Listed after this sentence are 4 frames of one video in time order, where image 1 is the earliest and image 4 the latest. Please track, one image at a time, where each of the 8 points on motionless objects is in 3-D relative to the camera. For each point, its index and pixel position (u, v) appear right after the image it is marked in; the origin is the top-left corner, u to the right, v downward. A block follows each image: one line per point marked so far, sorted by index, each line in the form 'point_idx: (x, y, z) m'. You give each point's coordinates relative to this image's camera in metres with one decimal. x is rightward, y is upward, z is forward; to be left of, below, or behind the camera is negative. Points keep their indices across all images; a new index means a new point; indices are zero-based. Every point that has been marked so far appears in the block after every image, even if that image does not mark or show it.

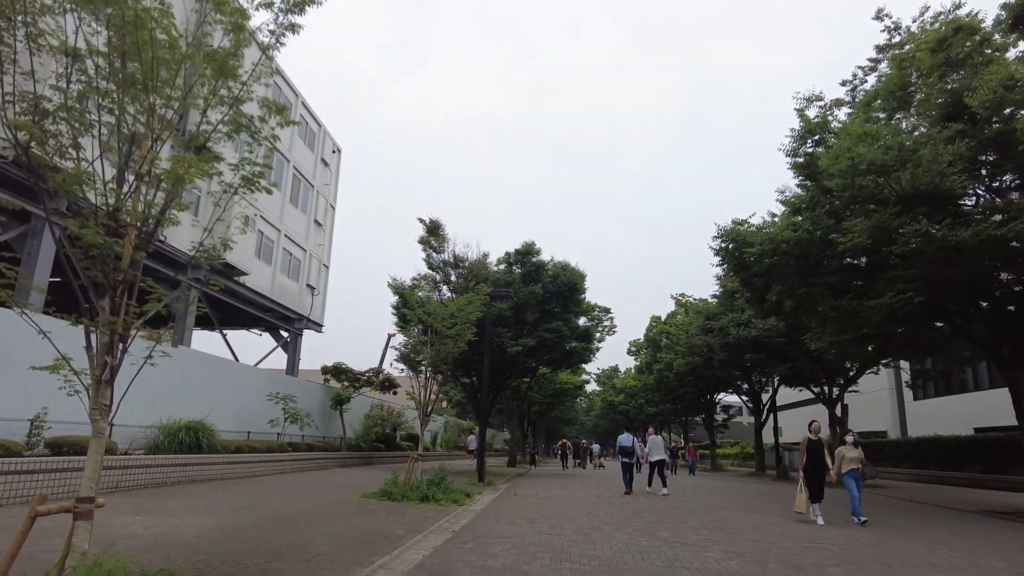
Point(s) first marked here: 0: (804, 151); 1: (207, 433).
0: (+6.5, +3.0, +15.2) m
1: (-7.1, -3.4, +16.1) m
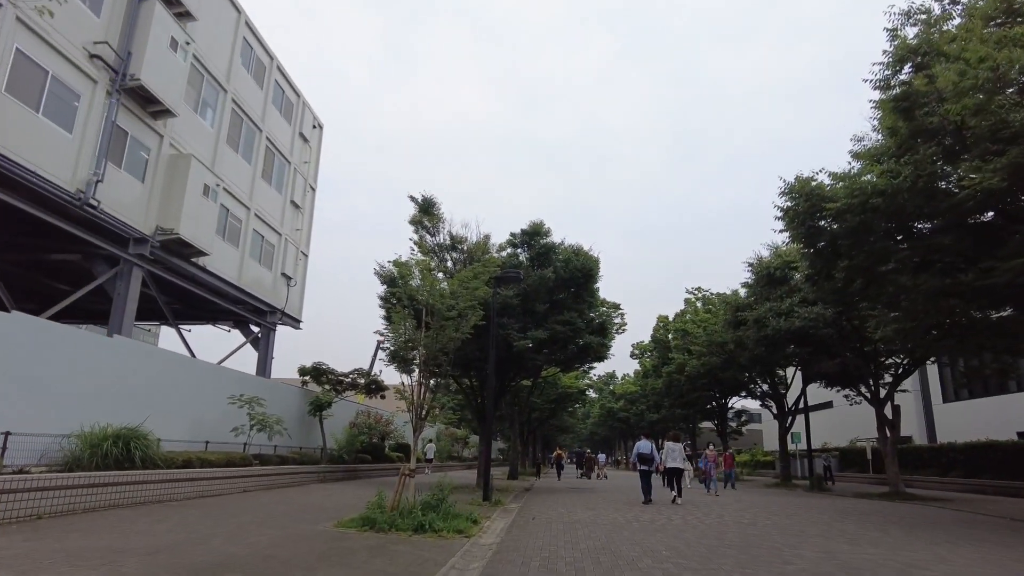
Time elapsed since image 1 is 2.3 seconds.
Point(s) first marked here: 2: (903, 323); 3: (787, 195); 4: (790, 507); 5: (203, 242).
0: (+6.8, +3.6, +12.1) m
1: (-6.8, -2.9, +12.7) m
2: (+9.6, -0.9, +16.9) m
3: (+5.4, +1.8, +13.3) m
4: (+6.8, -5.4, +16.8) m
5: (-8.0, +1.2, +17.8) m
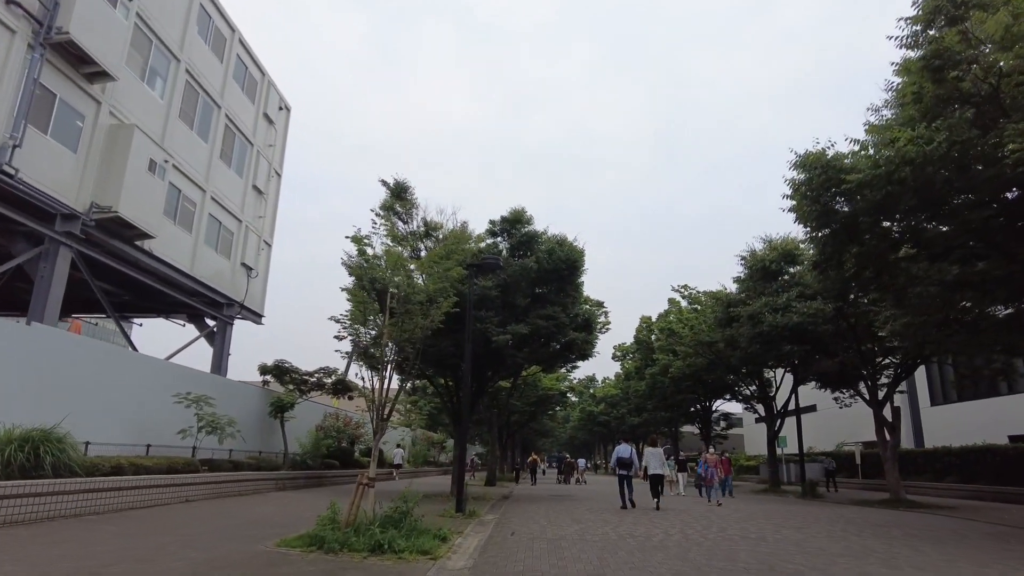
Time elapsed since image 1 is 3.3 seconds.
0: (+6.5, +3.9, +10.7) m
1: (-7.2, -2.5, +10.9) m
2: (+9.1, -0.6, +15.6) m
3: (+5.0, +2.1, +11.9) m
4: (+6.3, -5.1, +15.4) m
5: (-8.5, +1.5, +16.0) m
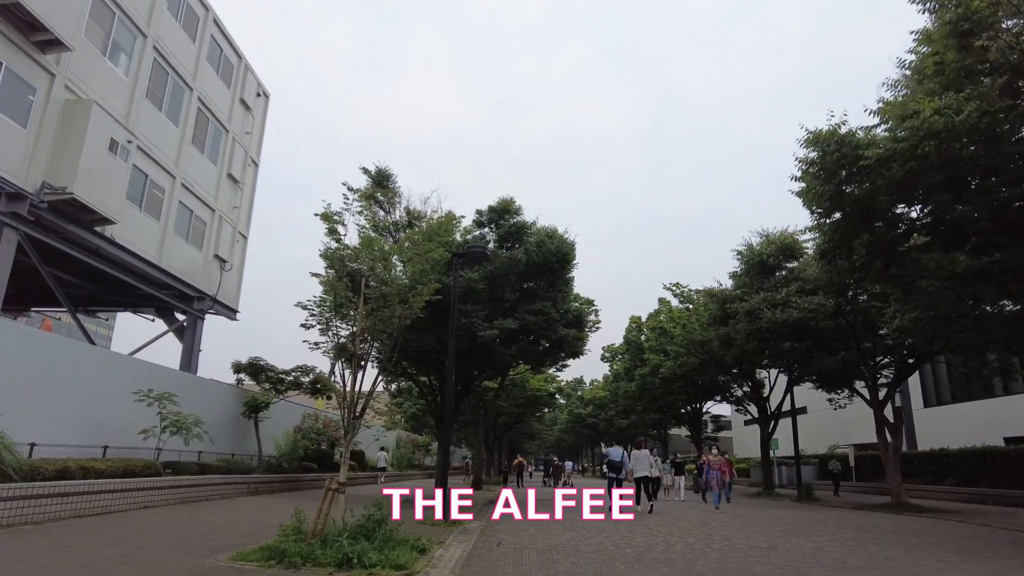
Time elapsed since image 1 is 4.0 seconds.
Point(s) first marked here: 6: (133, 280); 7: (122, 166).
0: (+6.3, +4.1, +9.9) m
1: (-7.4, -2.3, +9.7) m
2: (+8.8, -0.5, +14.8) m
3: (+4.8, +2.3, +11.0) m
4: (+6.0, -5.0, +14.5) m
5: (-8.8, +1.8, +14.9) m
6: (-10.1, +0.2, +18.2) m
7: (-8.9, +2.8, +15.7) m
